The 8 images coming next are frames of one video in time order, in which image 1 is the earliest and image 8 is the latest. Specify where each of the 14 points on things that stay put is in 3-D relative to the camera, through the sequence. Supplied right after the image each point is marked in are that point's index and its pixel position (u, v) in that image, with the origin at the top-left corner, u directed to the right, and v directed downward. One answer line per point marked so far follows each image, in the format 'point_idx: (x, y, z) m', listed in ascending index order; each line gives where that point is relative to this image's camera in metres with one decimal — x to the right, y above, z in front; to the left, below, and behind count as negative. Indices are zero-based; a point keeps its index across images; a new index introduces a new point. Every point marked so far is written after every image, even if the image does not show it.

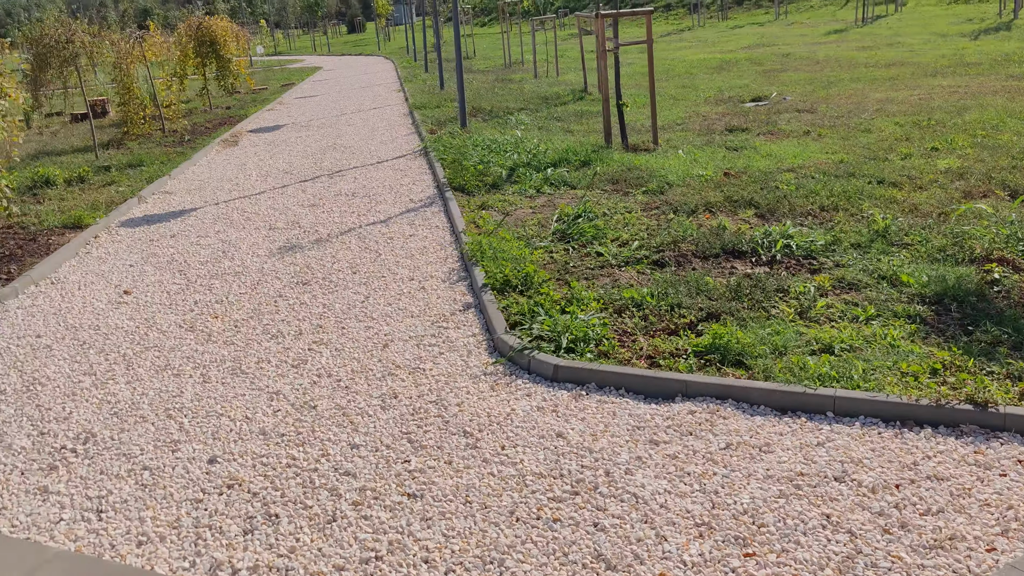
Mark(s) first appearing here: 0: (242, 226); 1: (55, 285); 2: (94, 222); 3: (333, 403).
0: (-2.1, +0.5, +6.7) m
1: (-2.9, 0.0, +5.4) m
2: (-3.3, +0.5, +6.9) m
3: (-0.7, -0.5, +3.4) m
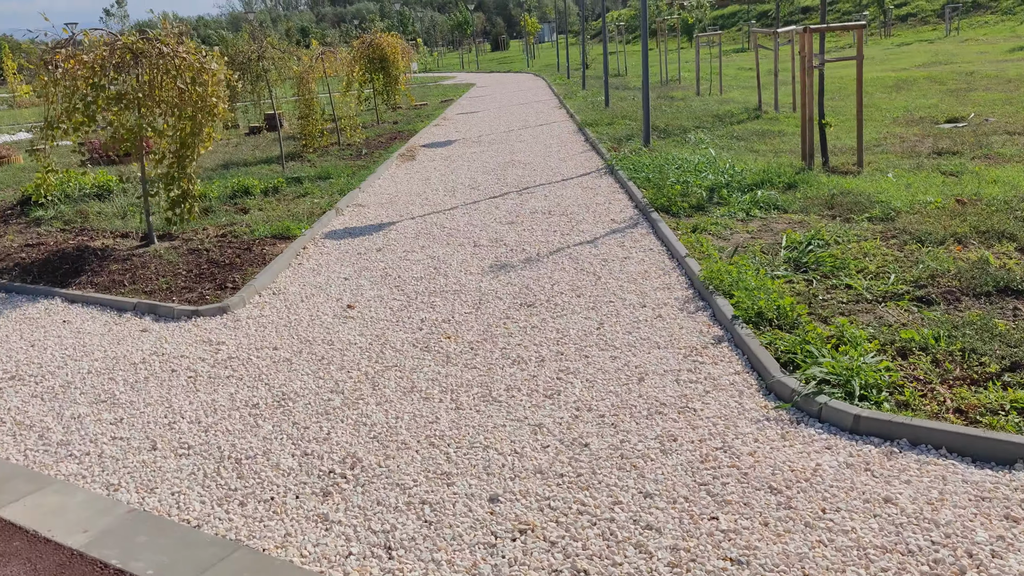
0: (-0.5, +0.4, +6.6) m
1: (-1.5, 0.0, +5.5) m
2: (-1.7, +0.4, +7.0) m
3: (+0.3, -0.6, +3.1) m
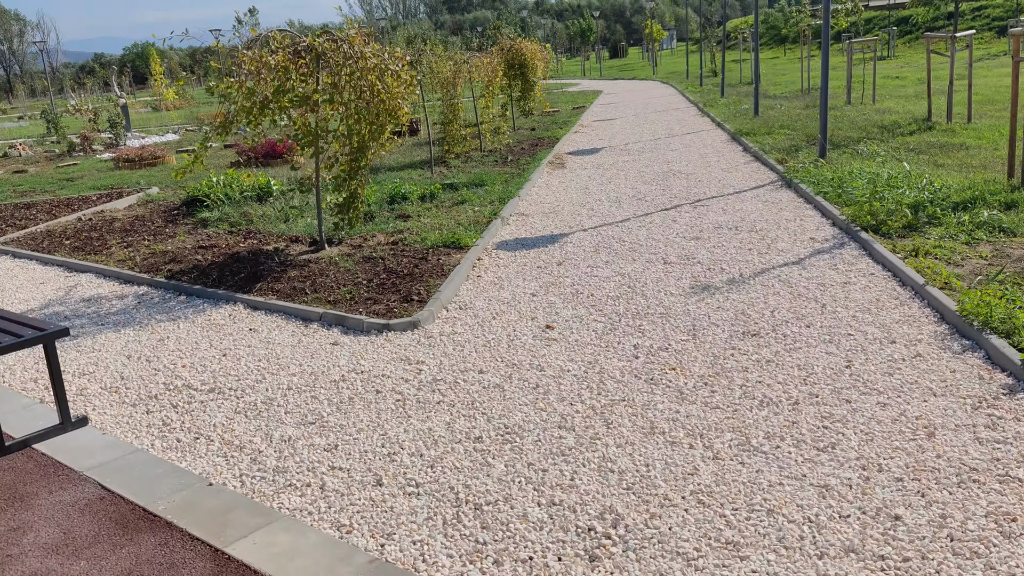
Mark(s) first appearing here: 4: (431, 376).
0: (+0.9, +0.2, +6.2) m
1: (-0.3, -0.1, +5.2) m
2: (-0.3, +0.3, +6.7) m
3: (+1.2, -0.7, +2.6) m
4: (-0.4, -0.4, +4.1) m
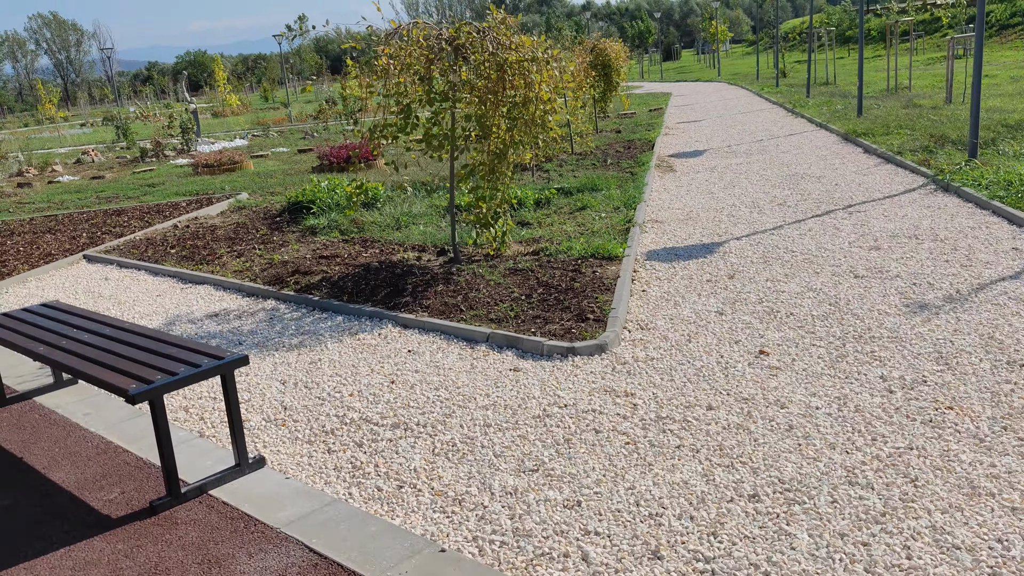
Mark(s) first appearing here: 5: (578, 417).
0: (+1.9, +0.1, +5.5) m
1: (+0.7, -0.2, +4.6) m
2: (+0.8, +0.2, +6.1) m
3: (+2.1, -0.8, +2.0) m
4: (+0.6, -0.5, +3.5) m
5: (+0.3, -0.5, +3.5) m
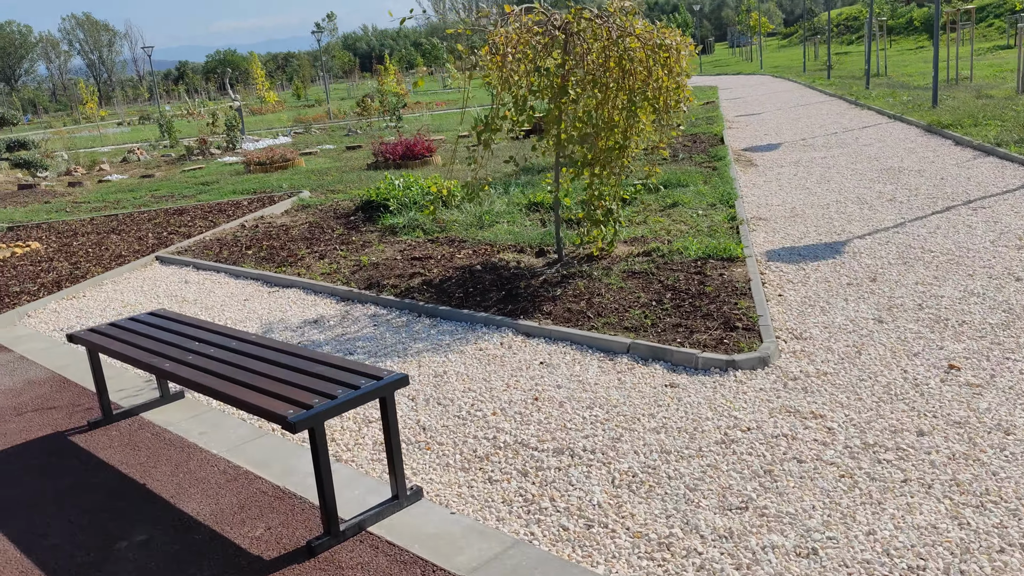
0: (+2.6, +0.1, +5.1) m
1: (+1.4, -0.3, +4.2) m
2: (+1.5, +0.2, +5.7) m
3: (+2.7, -0.8, +1.5) m
4: (+1.2, -0.5, +3.1) m
5: (+0.9, -0.6, +3.1) m
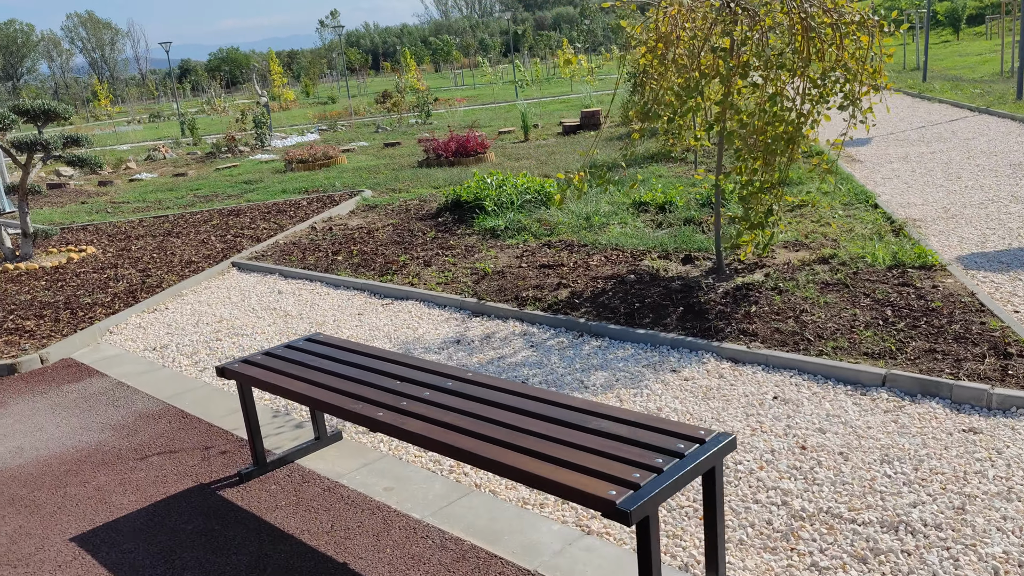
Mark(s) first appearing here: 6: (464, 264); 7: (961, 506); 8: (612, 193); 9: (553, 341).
0: (+3.6, 0.0, +4.3) m
1: (+2.4, -0.3, +3.4) m
2: (+2.5, +0.1, +5.0) m
3: (+3.7, -0.9, +0.8) m
4: (+2.2, -0.6, +2.4) m
5: (+1.9, -0.6, +2.4) m
6: (-0.4, +0.2, +6.3) m
7: (+1.3, -0.7, +2.6) m
8: (+1.0, +0.9, +8.4) m
9: (+0.2, -0.3, +4.5) m
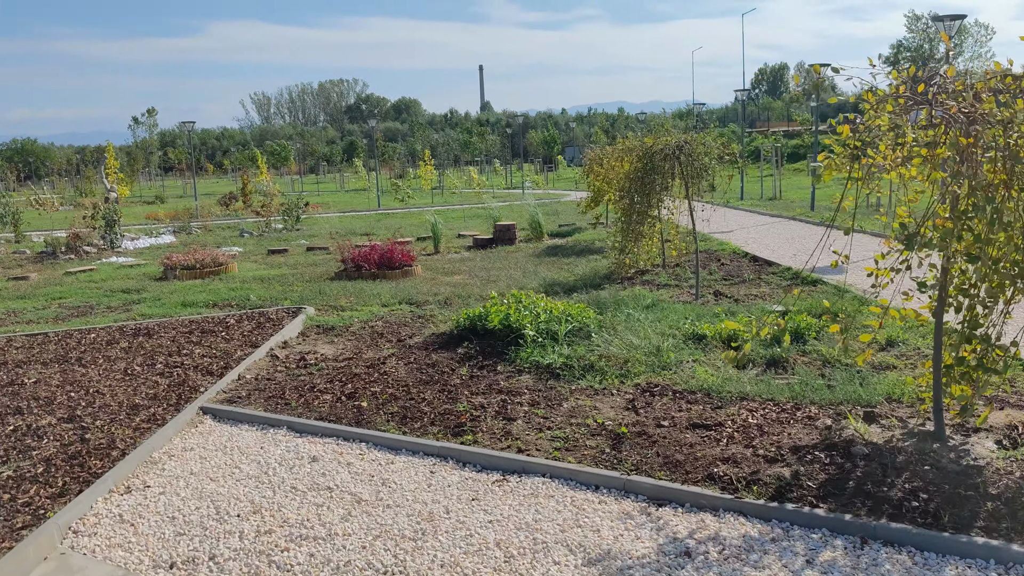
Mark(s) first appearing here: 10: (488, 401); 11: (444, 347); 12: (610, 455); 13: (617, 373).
0: (+4.5, -0.7, +3.7) m
1: (+3.5, -1.0, +2.5) m
2: (+3.3, -0.7, +4.1) m
3: (+5.3, -1.2, +0.2) m
4: (+3.6, -1.1, +1.4) m
5: (+3.2, -1.1, +1.4) m
6: (+0.3, -0.7, +4.8) m
7: (+2.7, -1.1, +1.5) m
8: (+1.1, -0.3, +7.2) m
9: (+1.2, -1.0, +3.2) m
10: (-0.2, -0.7, +5.3) m
11: (-0.6, -0.4, +6.7) m
12: (+0.4, -0.8, +4.2) m
13: (+0.7, -0.5, +5.7) m
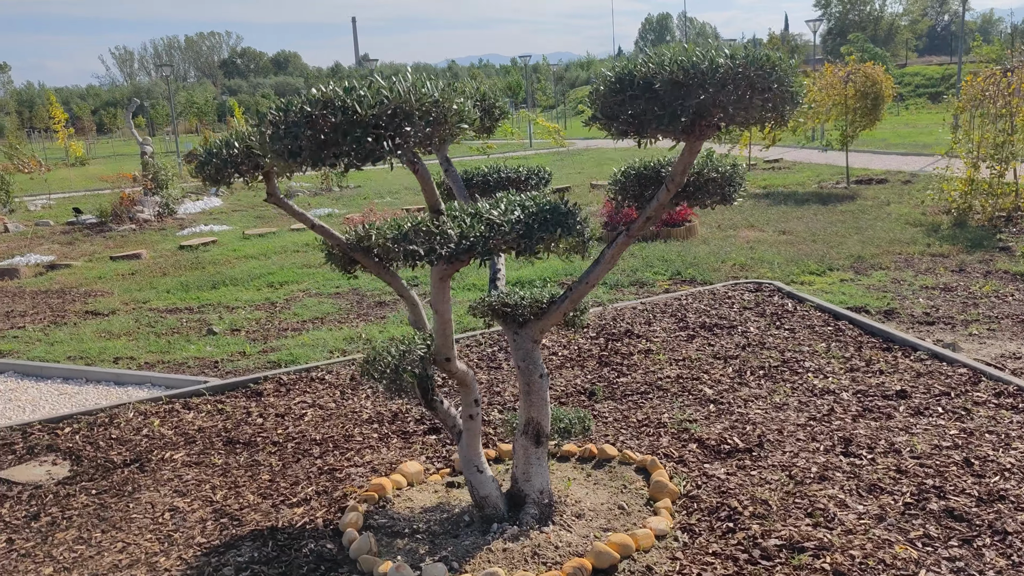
0: (+7.9, -0.3, +5.4) m
1: (+7.1, -0.6, +4.1) m
2: (+6.6, -0.3, +5.6) m
3: (+9.2, -0.9, +2.0) m
4: (+7.3, -0.8, +3.0) m
5: (+7.0, -0.9, +3.0) m
6: (+3.5, -0.4, +5.9) m
7: (+6.4, -0.9, +3.0) m
8: (+4.0, +0.2, +8.4) m
9: (+4.7, -0.7, +4.4) m
10: (+3.0, -0.4, +6.3) m
11: (+2.5, -0.1, +7.7) m
12: (+3.8, -0.5, +5.3) m
13: (+3.8, -0.2, +6.8) m
